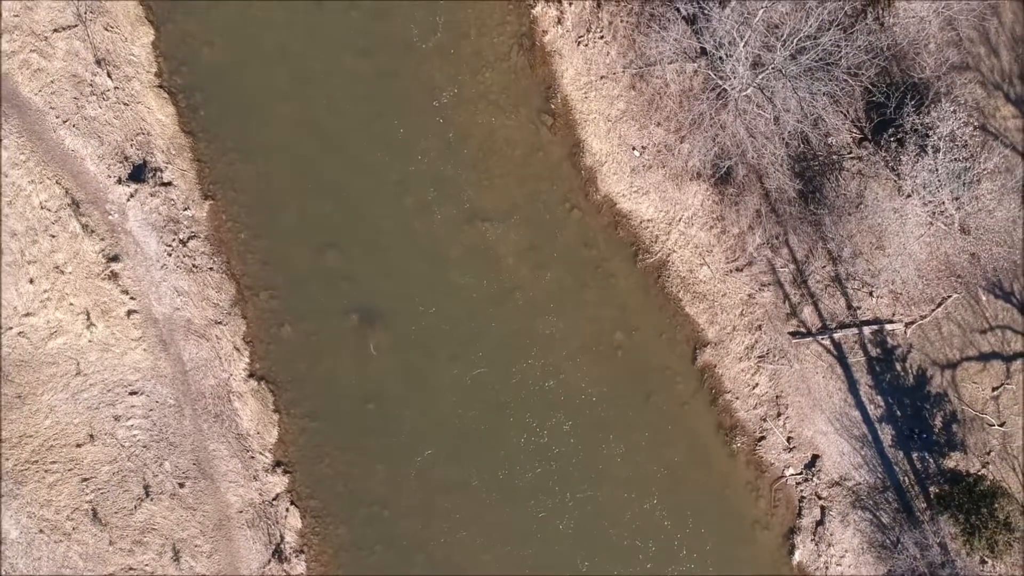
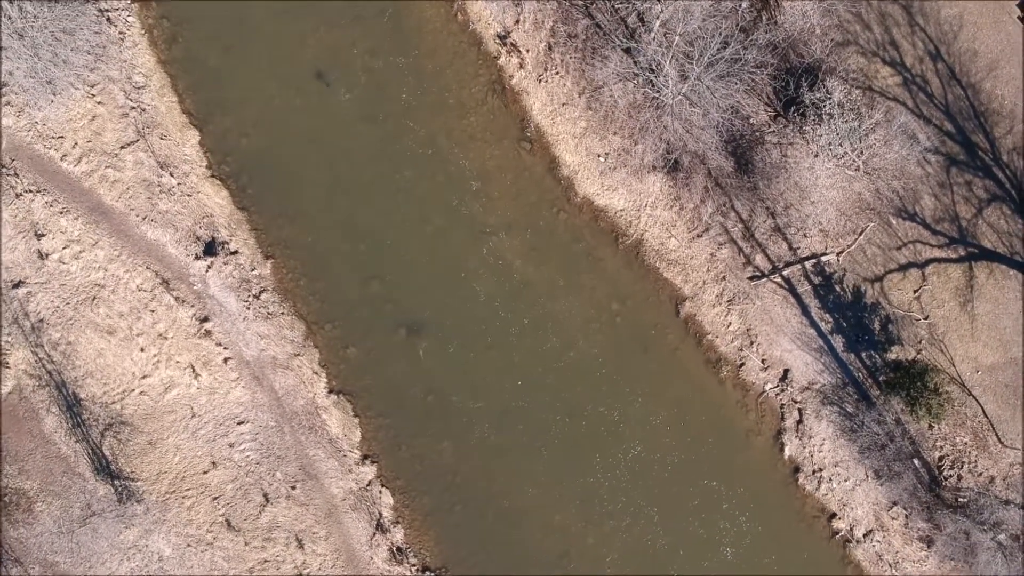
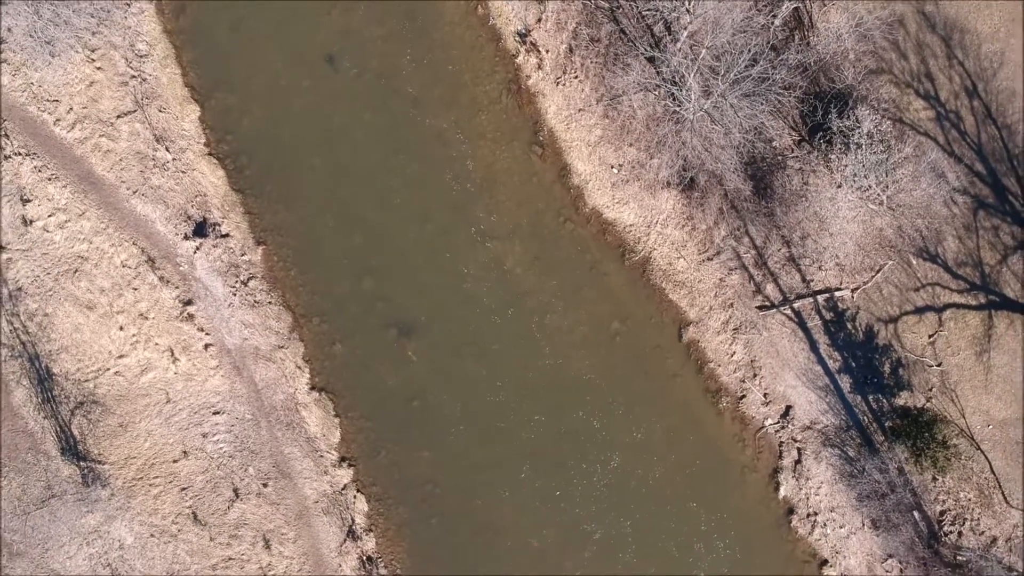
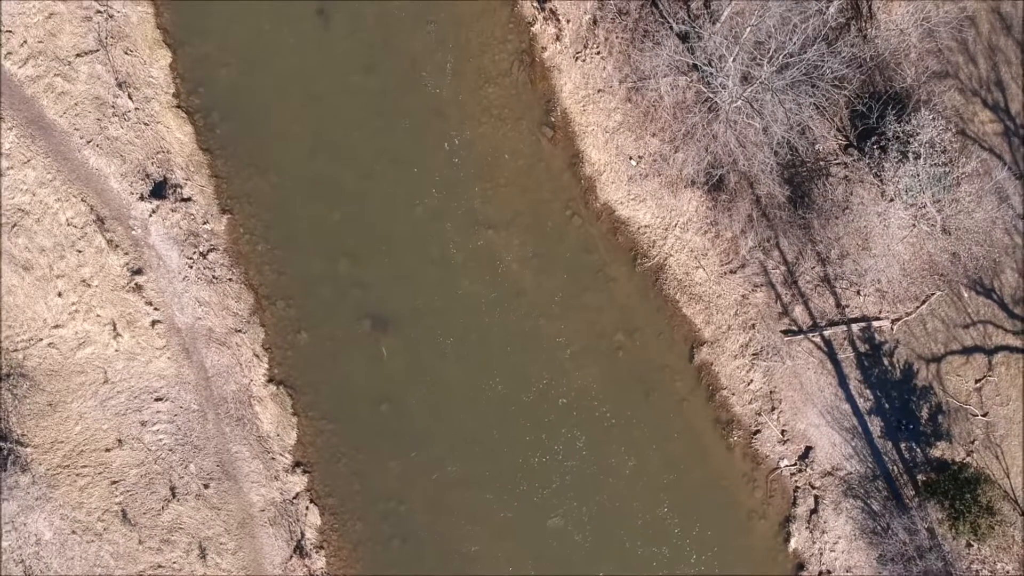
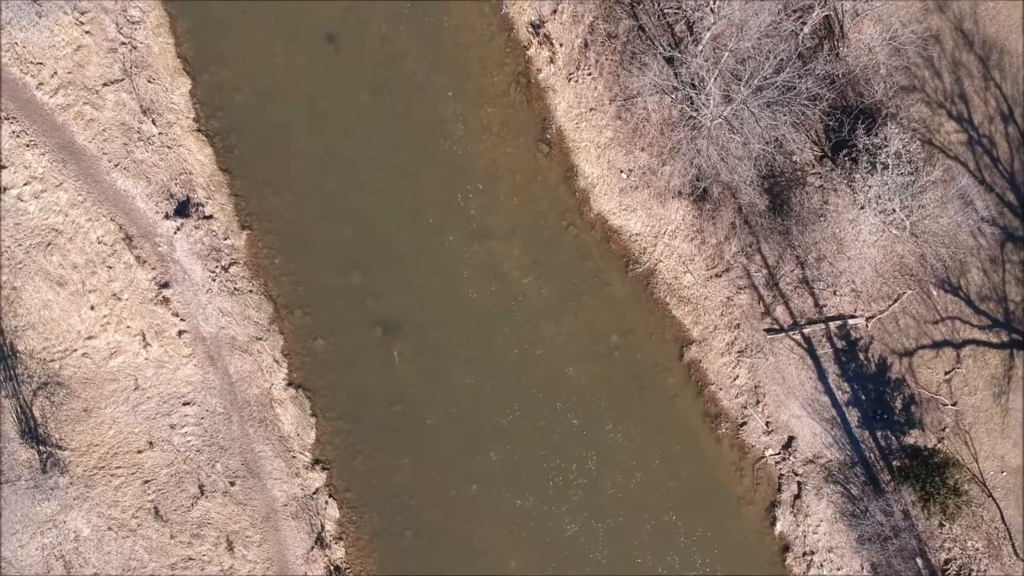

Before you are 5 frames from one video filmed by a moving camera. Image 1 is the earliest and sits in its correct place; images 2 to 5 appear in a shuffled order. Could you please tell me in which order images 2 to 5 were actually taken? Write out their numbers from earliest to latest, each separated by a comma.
4, 5, 3, 2
